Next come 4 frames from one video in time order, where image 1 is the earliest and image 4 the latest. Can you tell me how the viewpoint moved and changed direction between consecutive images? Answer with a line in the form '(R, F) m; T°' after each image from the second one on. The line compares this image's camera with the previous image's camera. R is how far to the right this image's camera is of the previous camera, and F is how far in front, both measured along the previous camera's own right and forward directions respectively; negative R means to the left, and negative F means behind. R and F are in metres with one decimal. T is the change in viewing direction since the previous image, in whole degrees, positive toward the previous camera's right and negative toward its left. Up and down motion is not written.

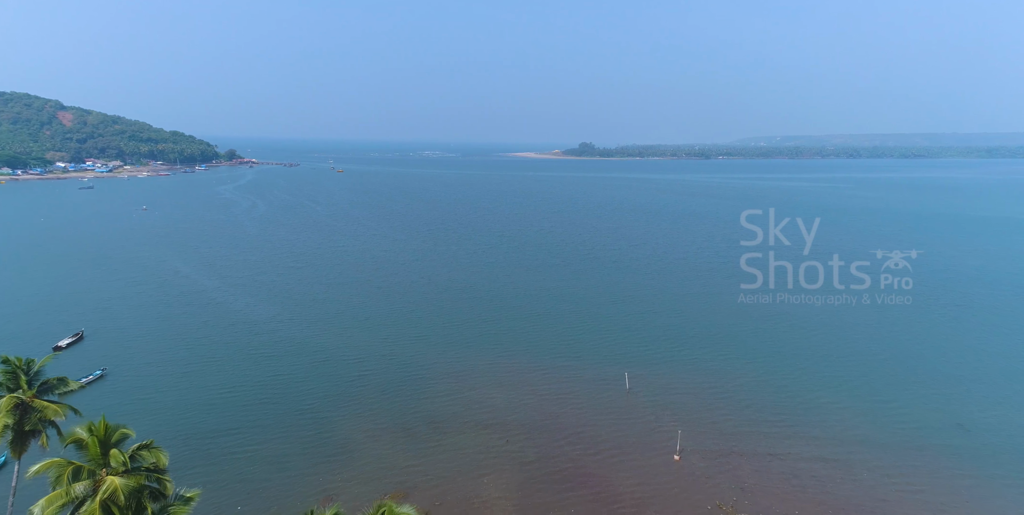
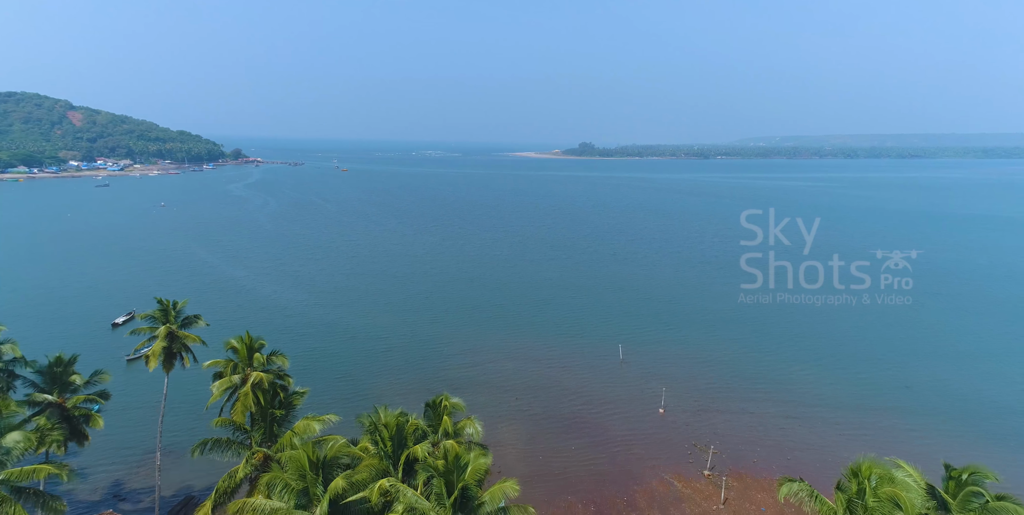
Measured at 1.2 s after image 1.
(-0.5, -4.7) m; 0°
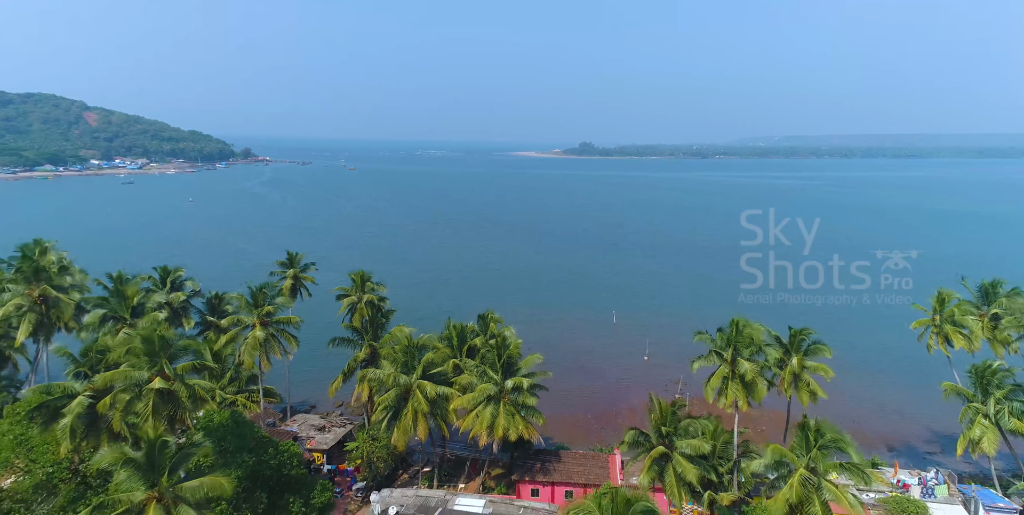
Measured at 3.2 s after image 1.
(-0.8, -7.6) m; 0°
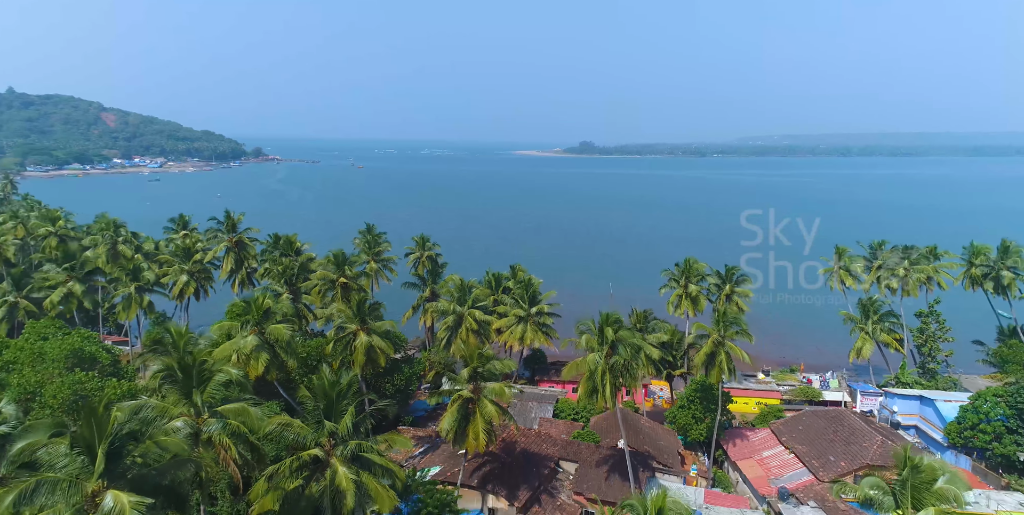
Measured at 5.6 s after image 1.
(-1.0, -8.6) m; 0°
